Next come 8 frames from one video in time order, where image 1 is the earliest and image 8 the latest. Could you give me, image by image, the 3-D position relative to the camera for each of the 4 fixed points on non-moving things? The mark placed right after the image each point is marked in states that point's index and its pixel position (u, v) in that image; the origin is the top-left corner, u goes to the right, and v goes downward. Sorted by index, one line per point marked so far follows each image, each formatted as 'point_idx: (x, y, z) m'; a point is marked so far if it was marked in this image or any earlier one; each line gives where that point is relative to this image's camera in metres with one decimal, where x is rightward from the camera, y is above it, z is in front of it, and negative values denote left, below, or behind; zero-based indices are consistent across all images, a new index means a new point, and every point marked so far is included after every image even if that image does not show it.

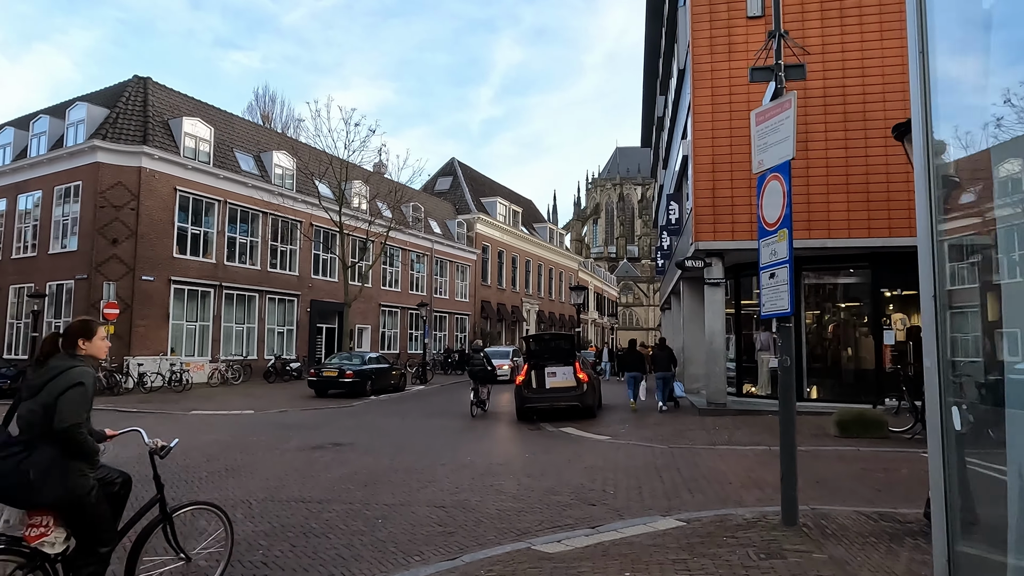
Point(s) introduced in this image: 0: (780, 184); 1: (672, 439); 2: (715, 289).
0: (+2.2, +0.8, +5.5) m
1: (+2.7, -2.6, +11.1) m
2: (+4.5, 0.0, +14.6) m
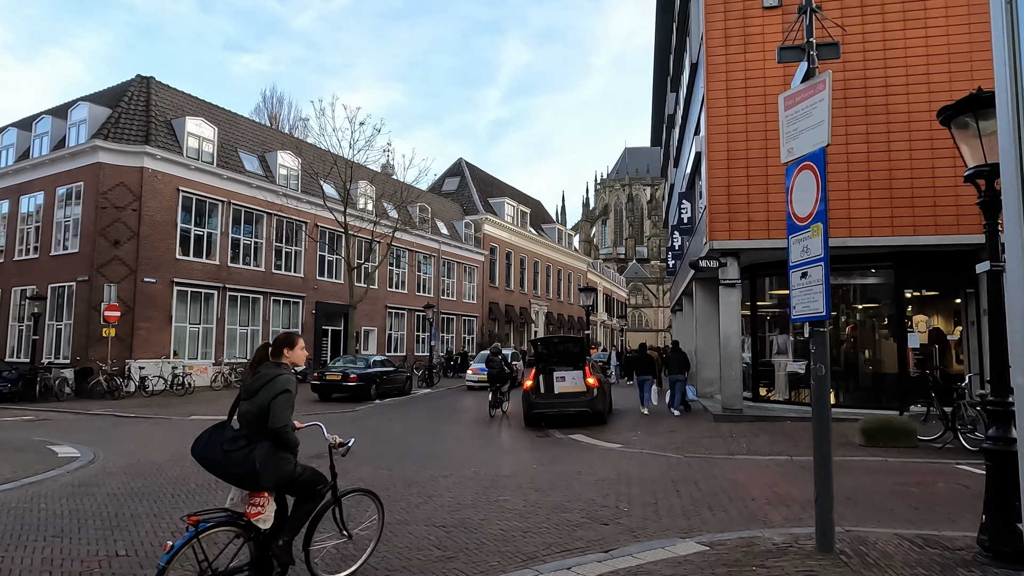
0: (+2.3, +0.8, +4.9) m
1: (+2.8, -2.6, +10.6) m
2: (+4.6, 0.0, +14.0) m
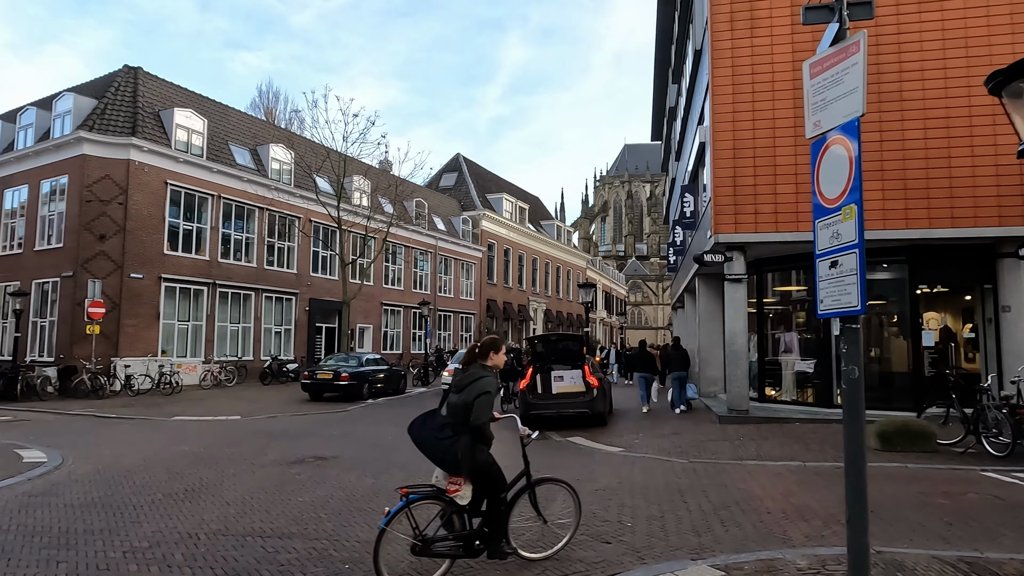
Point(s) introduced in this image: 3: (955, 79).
0: (+2.2, +0.9, +4.3) m
1: (+2.7, -2.5, +10.0) m
2: (+4.5, +0.1, +13.4) m
3: (+8.3, +3.9, +12.4) m
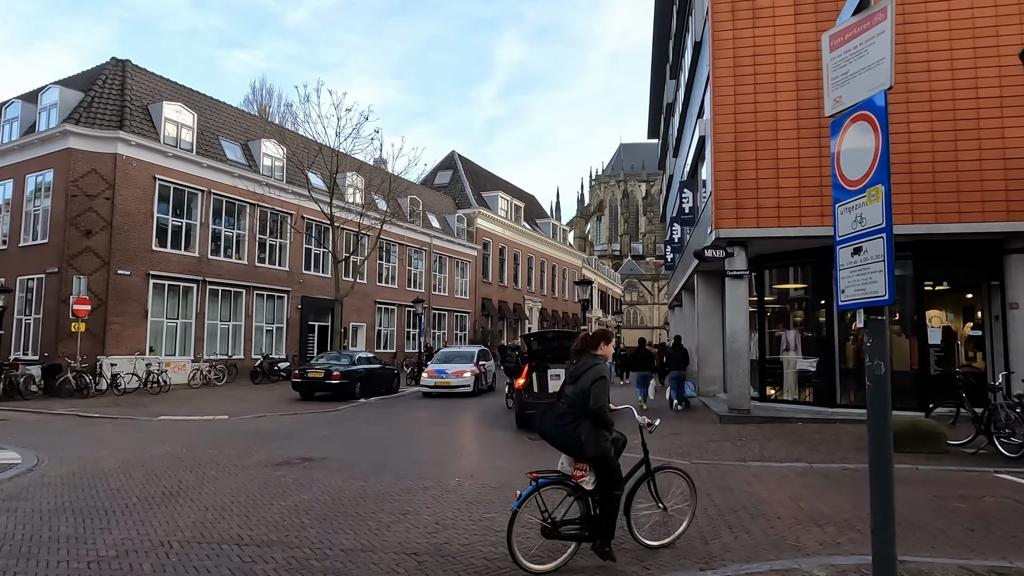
0: (+2.2, +1.0, +4.0) m
1: (+2.7, -2.4, +9.6) m
2: (+4.5, +0.1, +13.1) m
3: (+8.2, +4.0, +12.1) m
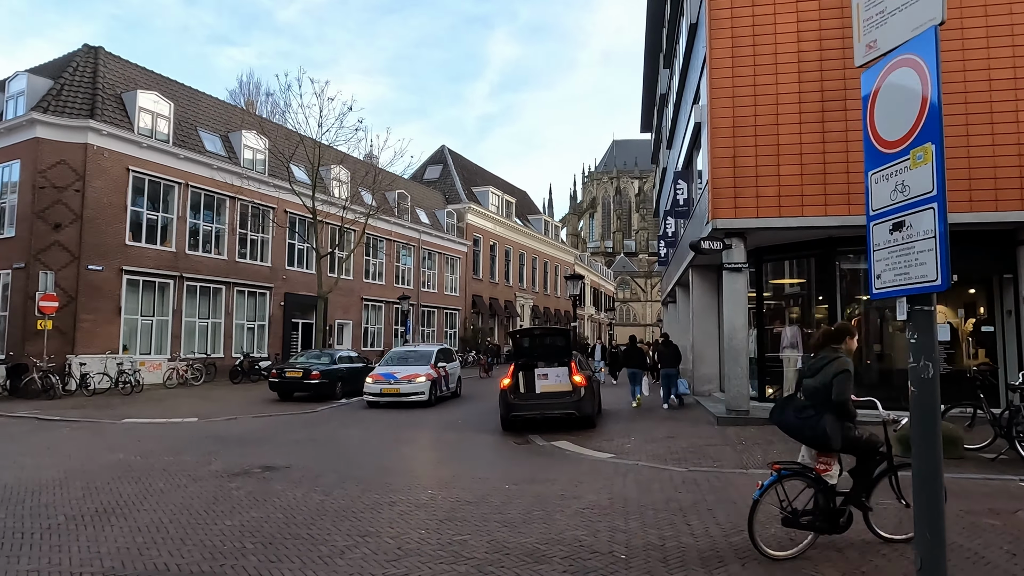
0: (+2.0, +1.0, +3.3) m
1: (+2.4, -2.3, +8.9) m
2: (+4.2, +0.2, +12.4) m
3: (+7.9, +4.1, +11.4) m
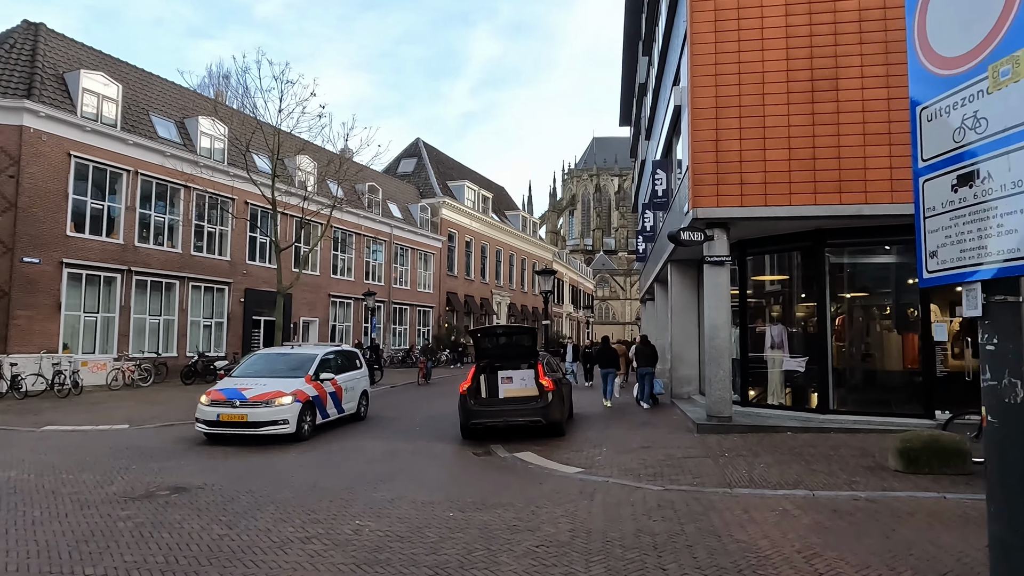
0: (+1.6, +1.1, +2.2) m
1: (+1.9, -2.2, +7.9) m
2: (+3.5, +0.3, +11.4) m
3: (+7.3, +4.1, +10.5) m
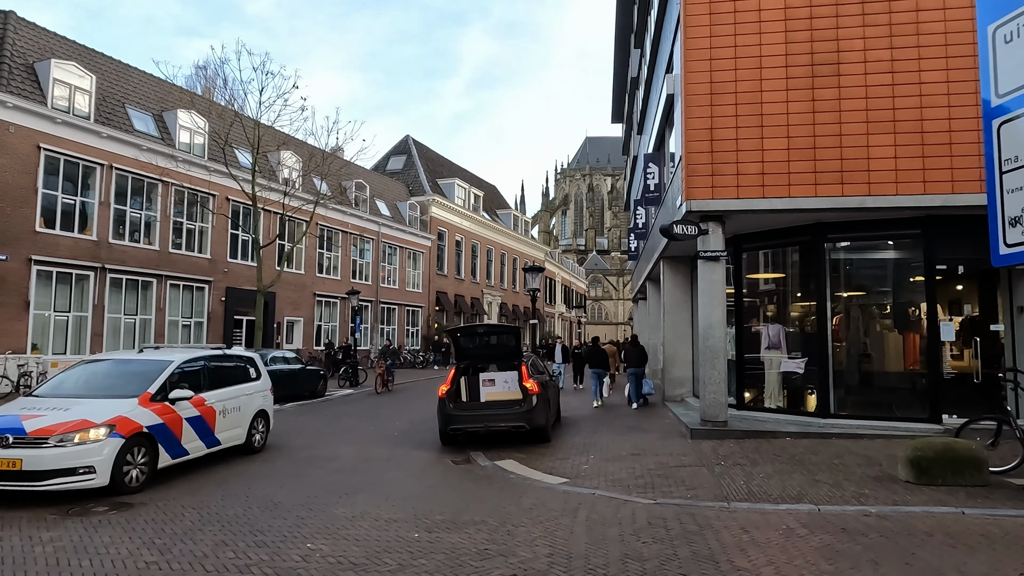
0: (+1.4, +1.2, +1.6) m
1: (+1.6, -2.2, +7.3) m
2: (+3.3, +0.4, +10.8) m
3: (+7.1, +4.2, +9.9) m
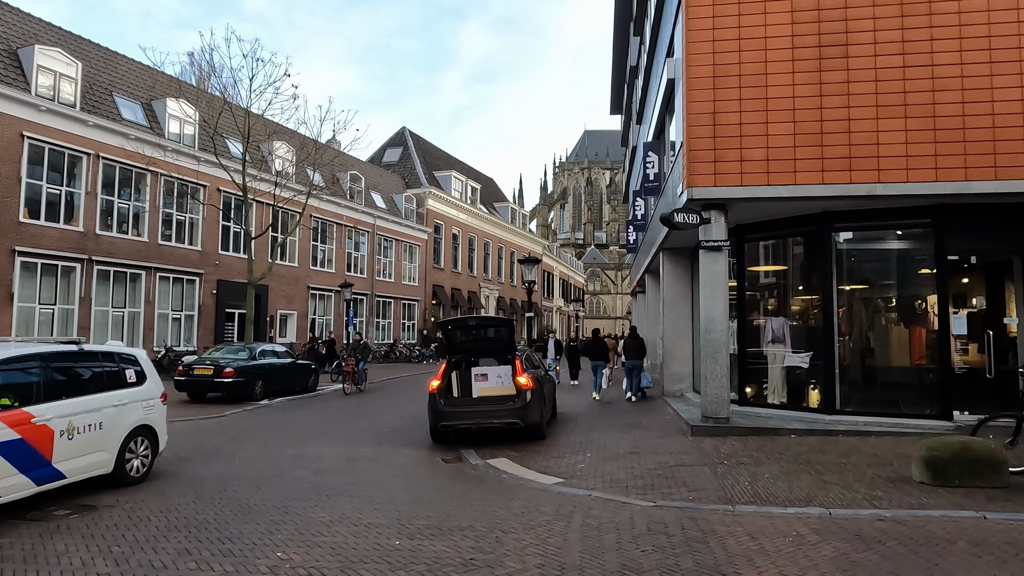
0: (+1.4, +1.2, +1.2) m
1: (+1.5, -2.1, +6.9) m
2: (+3.2, +0.5, +10.4) m
3: (+7.0, +4.3, +9.5) m
